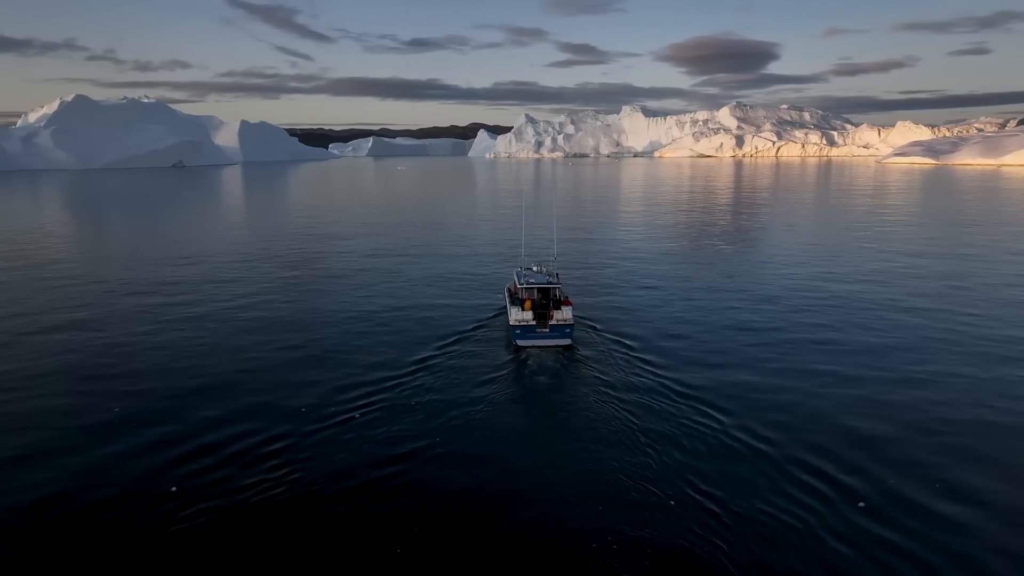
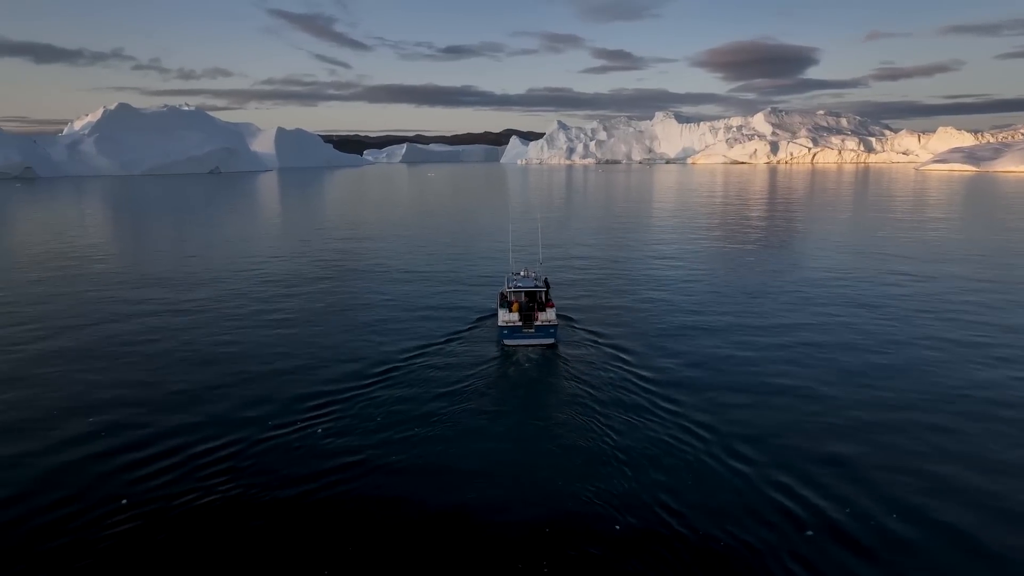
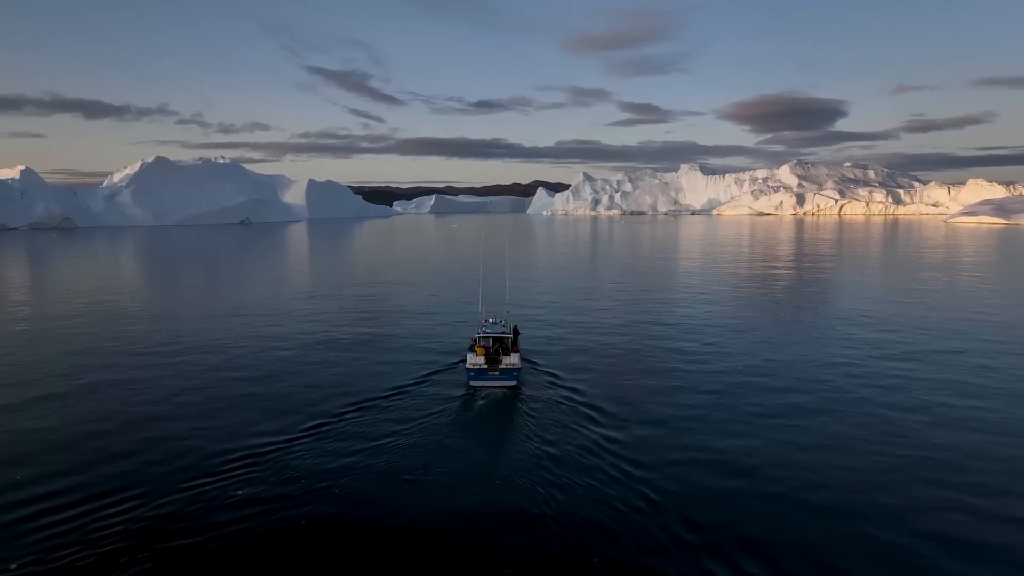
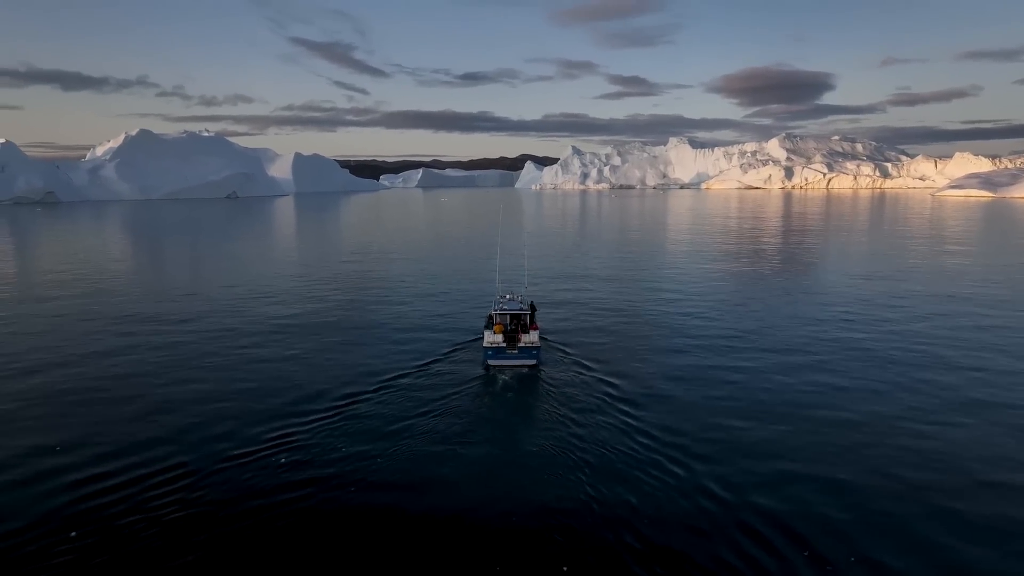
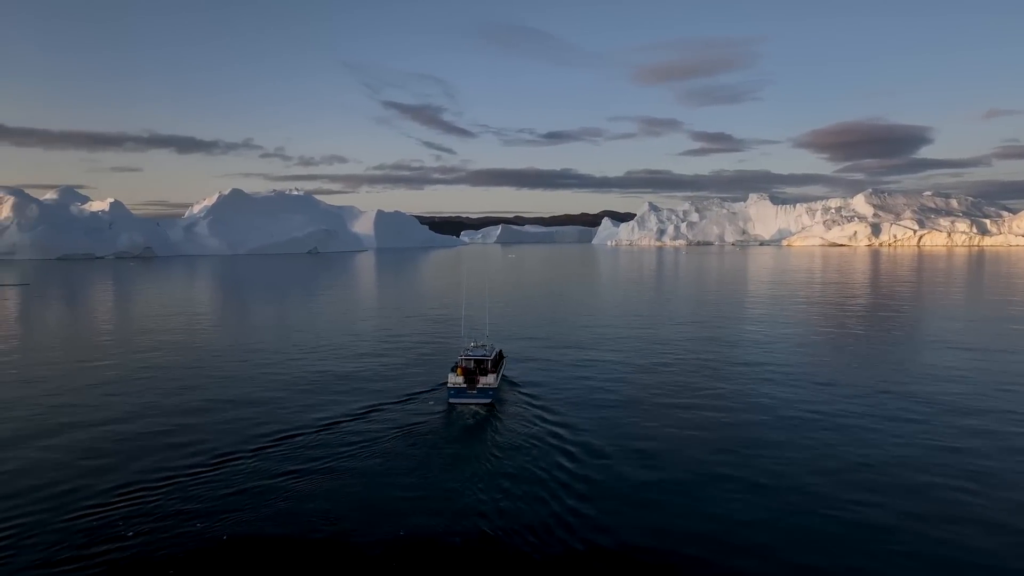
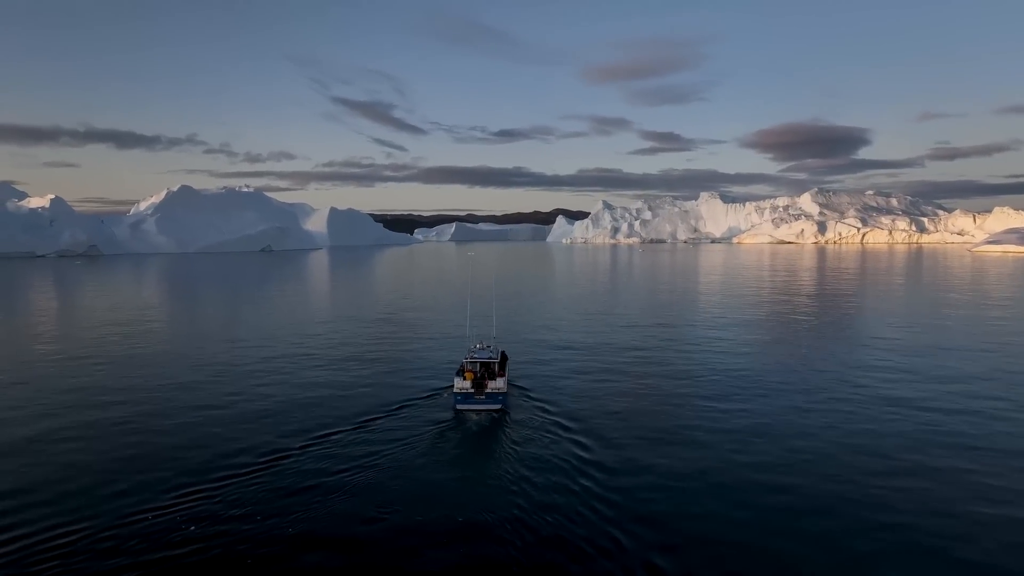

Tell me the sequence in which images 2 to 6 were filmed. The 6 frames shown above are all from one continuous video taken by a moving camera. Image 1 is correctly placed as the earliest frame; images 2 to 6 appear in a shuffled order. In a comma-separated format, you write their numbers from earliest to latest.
2, 4, 3, 6, 5
